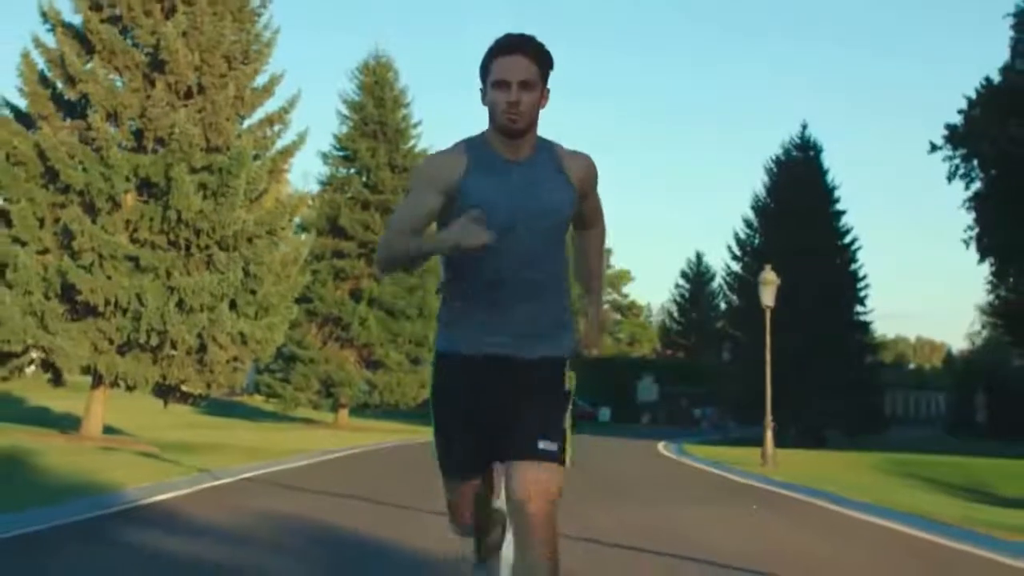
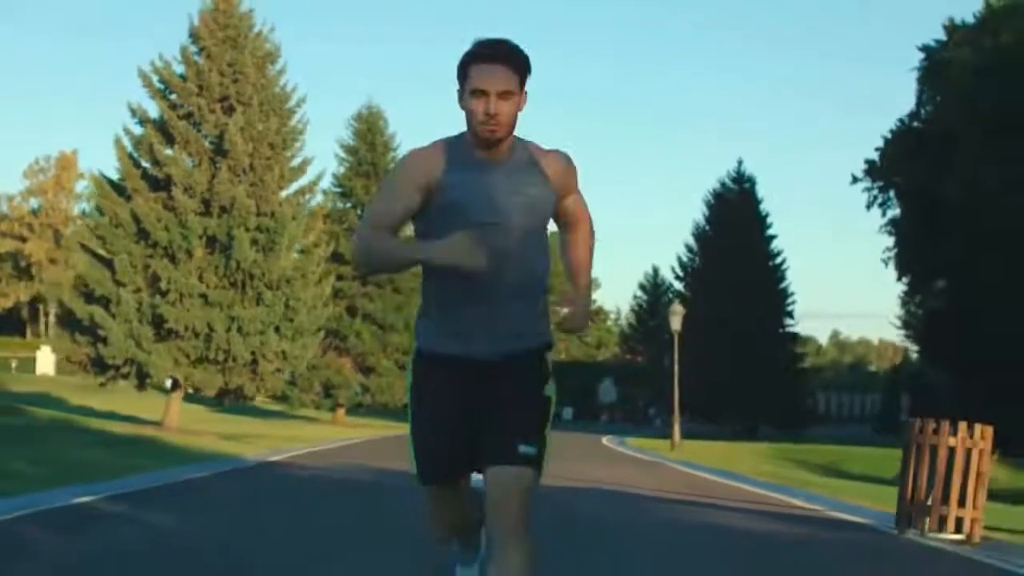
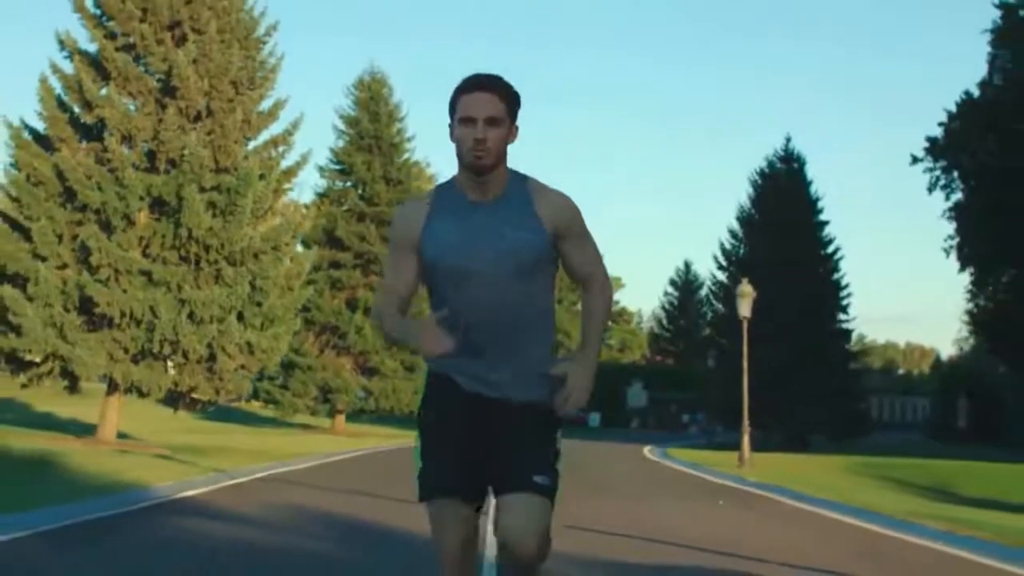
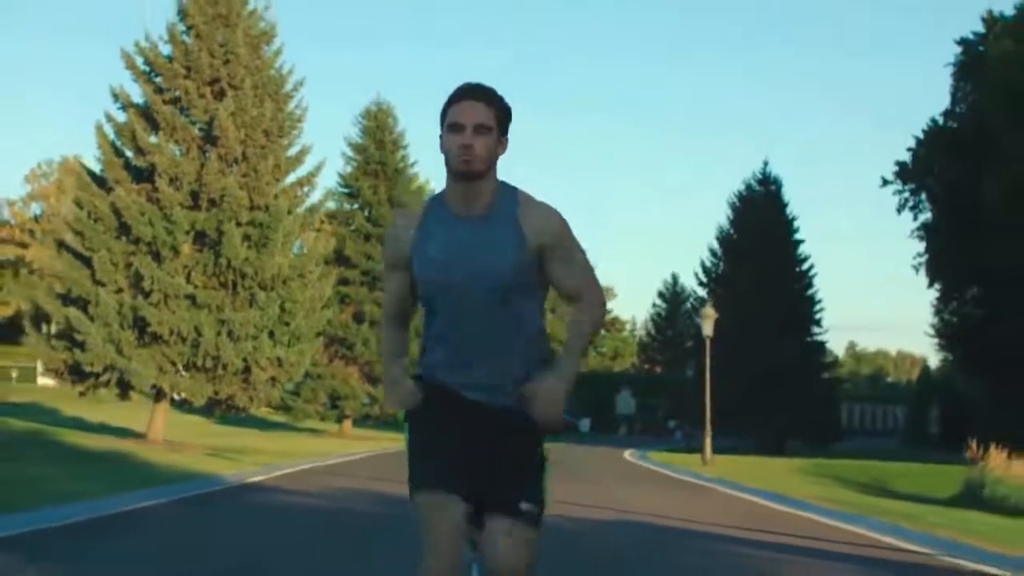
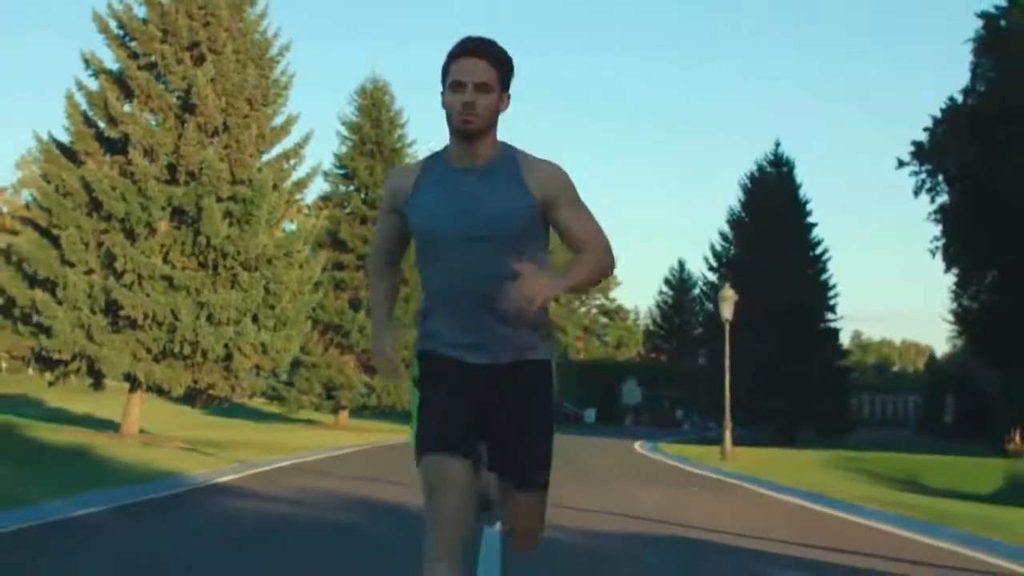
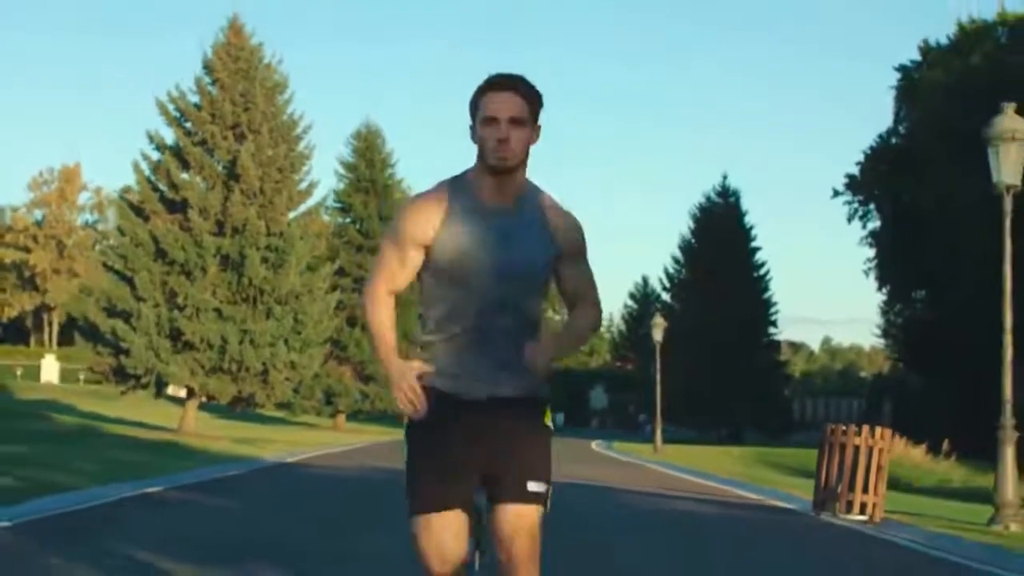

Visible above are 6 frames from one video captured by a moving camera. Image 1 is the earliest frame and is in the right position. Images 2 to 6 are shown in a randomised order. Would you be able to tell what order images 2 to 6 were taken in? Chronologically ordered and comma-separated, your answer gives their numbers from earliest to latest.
3, 5, 4, 2, 6
